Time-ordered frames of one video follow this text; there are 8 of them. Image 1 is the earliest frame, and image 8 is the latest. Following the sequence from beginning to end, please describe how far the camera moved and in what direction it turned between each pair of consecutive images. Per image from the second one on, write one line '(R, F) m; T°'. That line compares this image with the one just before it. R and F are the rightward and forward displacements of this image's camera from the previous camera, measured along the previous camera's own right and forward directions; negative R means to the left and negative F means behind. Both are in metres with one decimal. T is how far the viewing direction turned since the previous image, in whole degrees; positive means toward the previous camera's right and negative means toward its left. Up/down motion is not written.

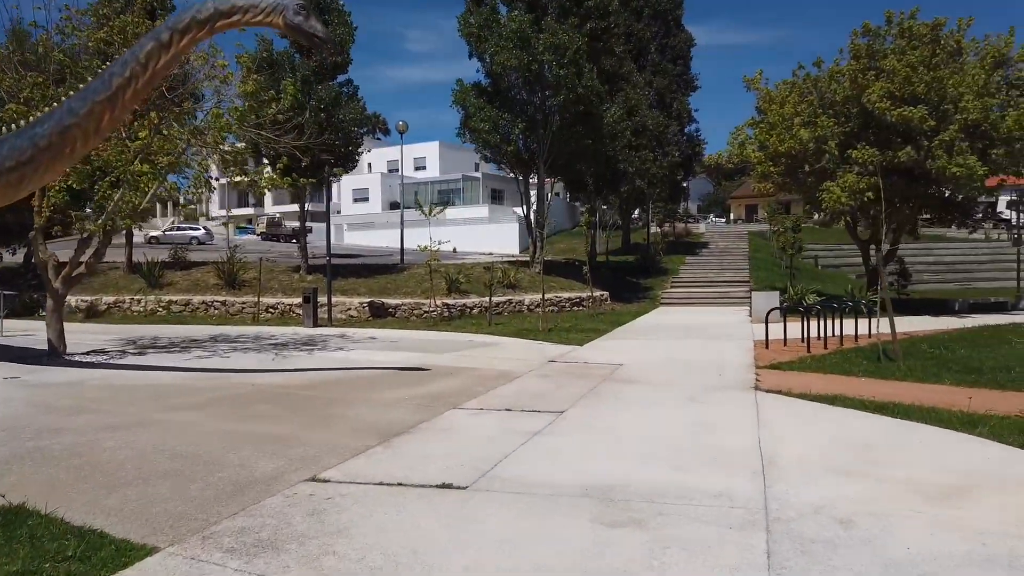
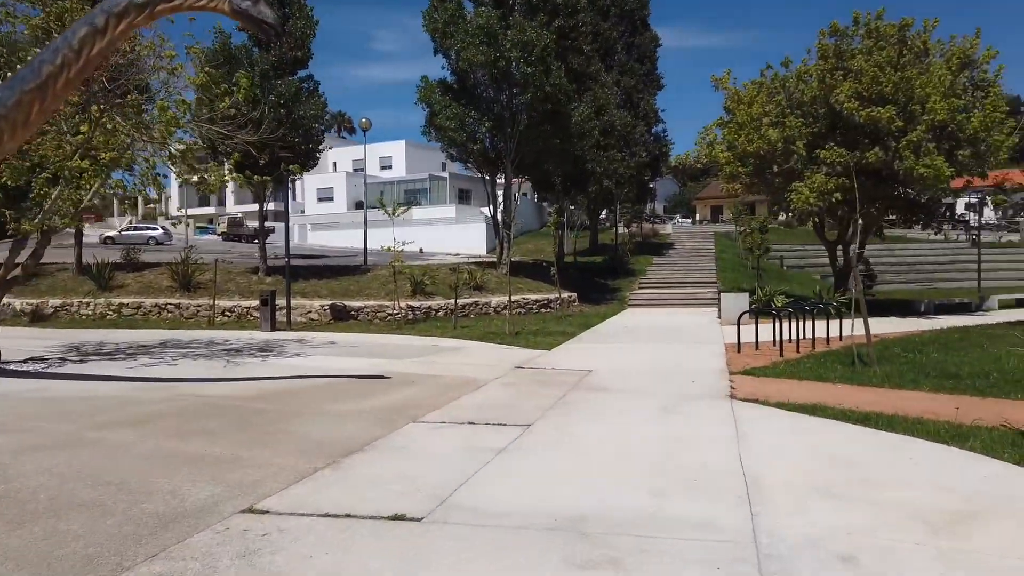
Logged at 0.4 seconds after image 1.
(0.0, +0.4) m; +2°
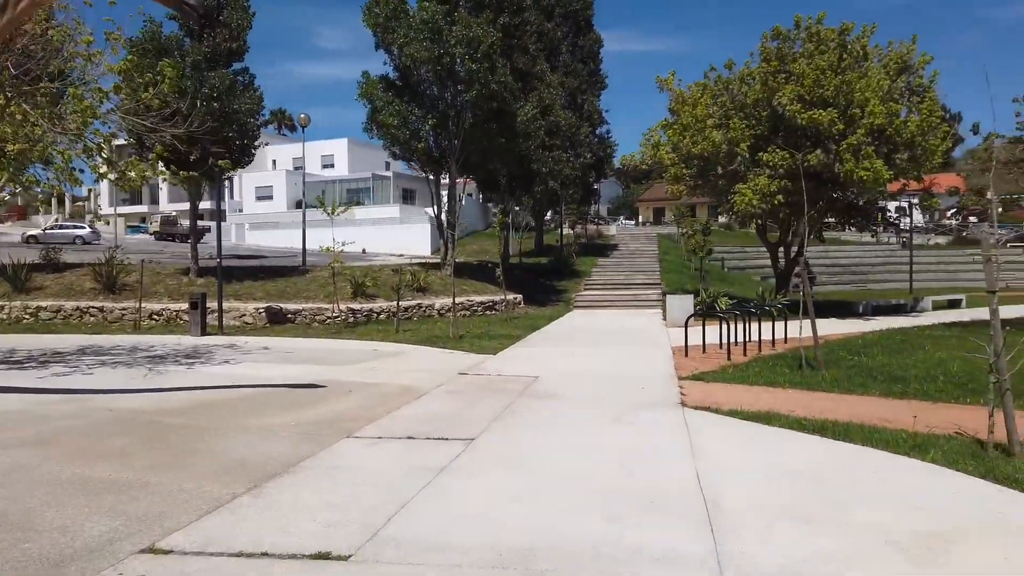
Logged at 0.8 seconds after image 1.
(0.0, +0.4) m; +4°
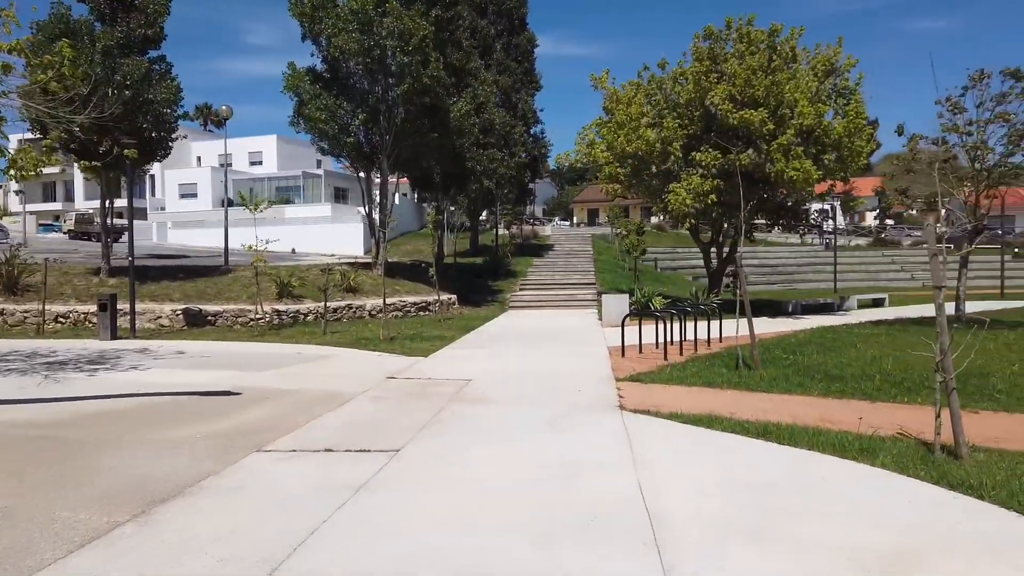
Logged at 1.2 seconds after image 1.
(+0.1, +0.4) m; +5°
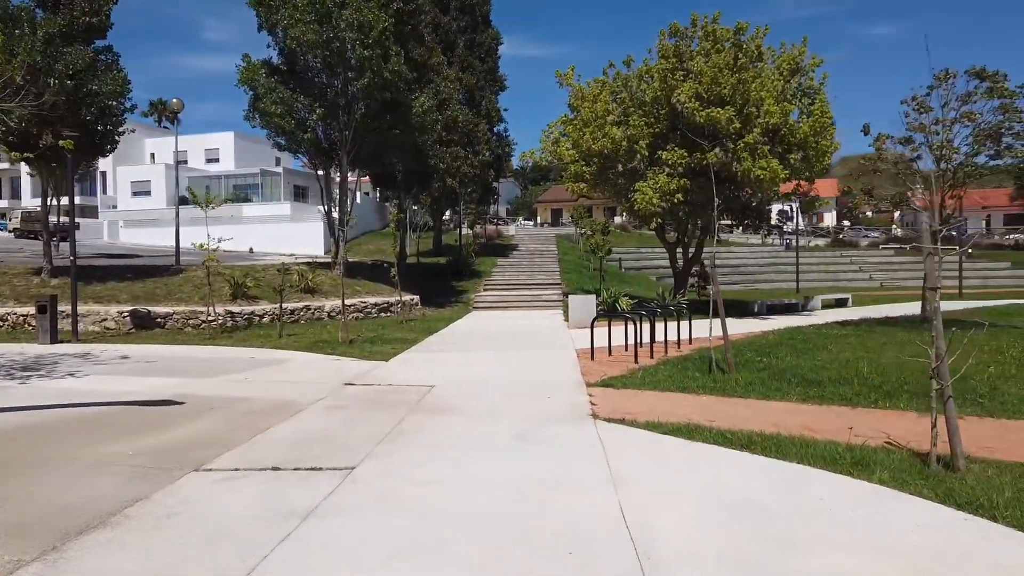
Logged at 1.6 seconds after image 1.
(0.0, +0.4) m; +3°
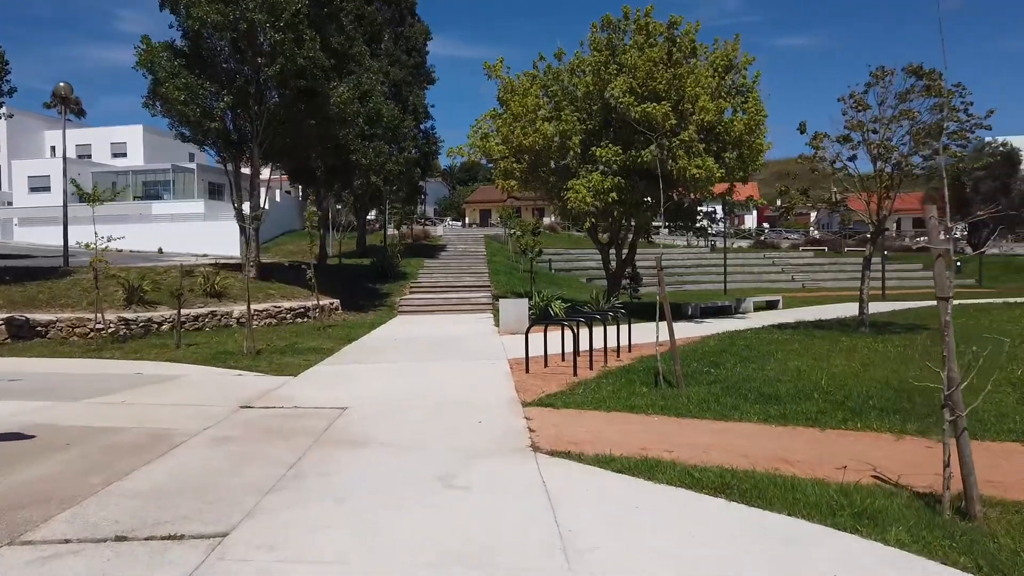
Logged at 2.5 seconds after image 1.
(0.0, +1.0) m; +6°
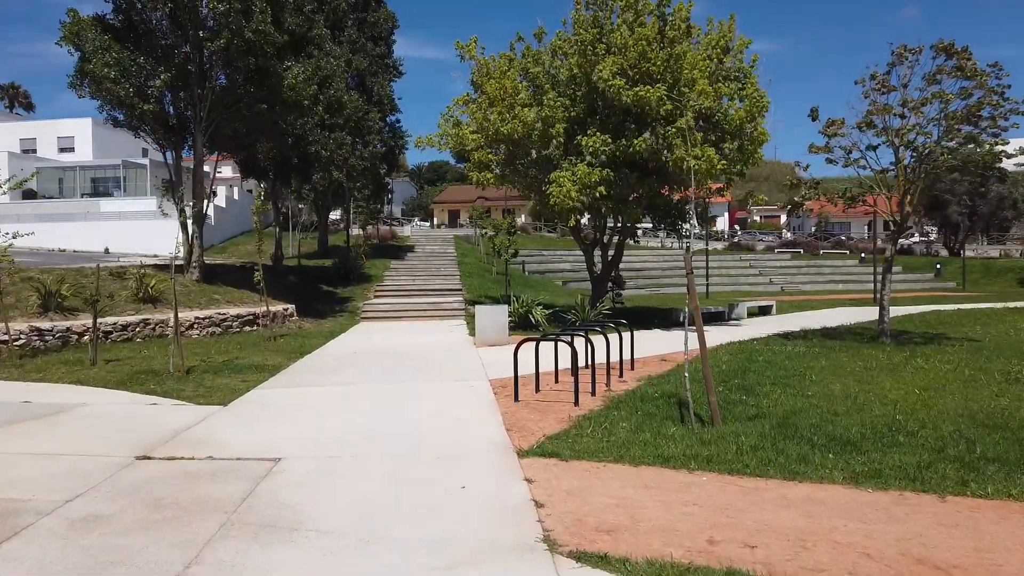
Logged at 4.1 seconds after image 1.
(-0.2, +1.8) m; +2°
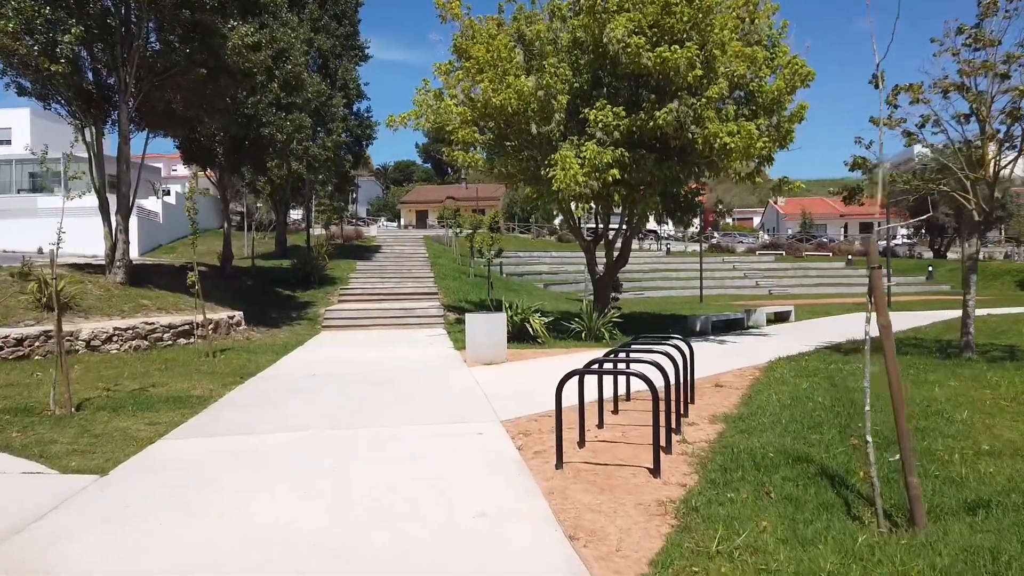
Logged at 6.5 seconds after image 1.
(-0.5, +2.6) m; +3°
